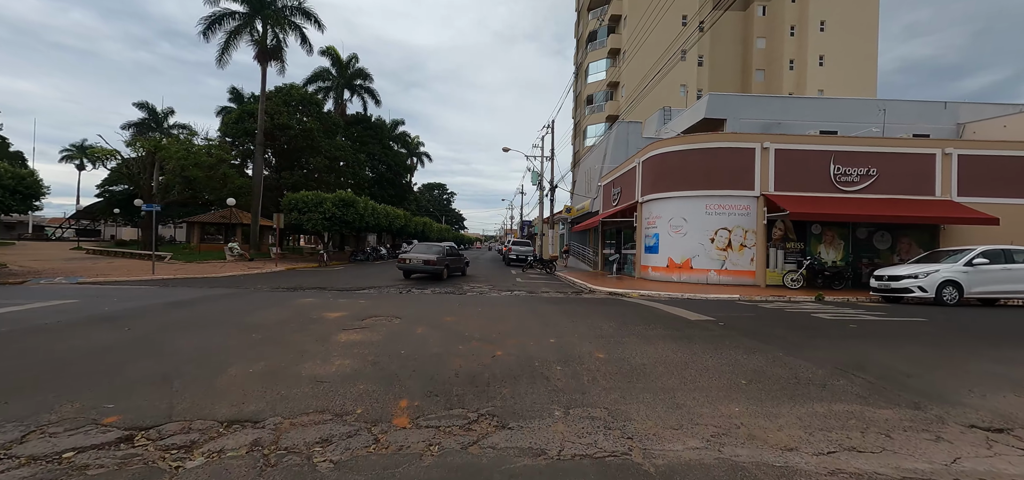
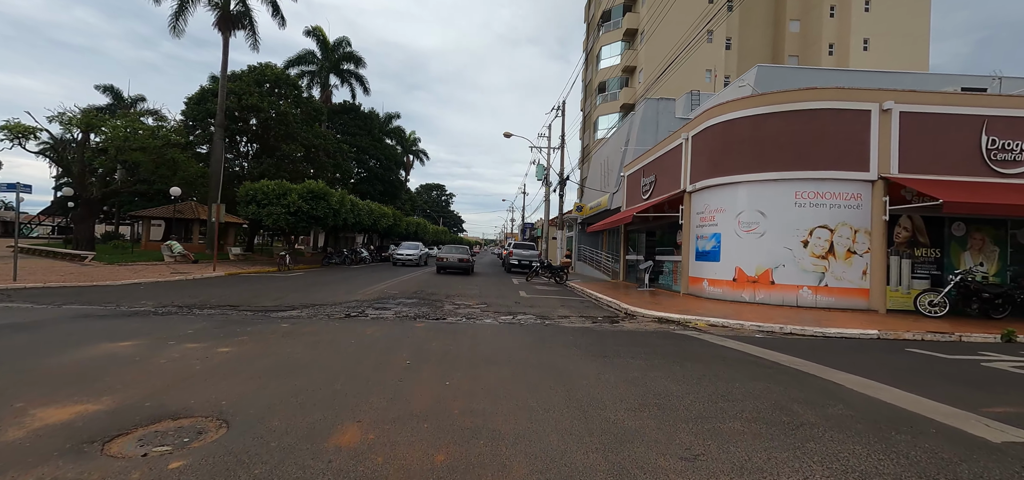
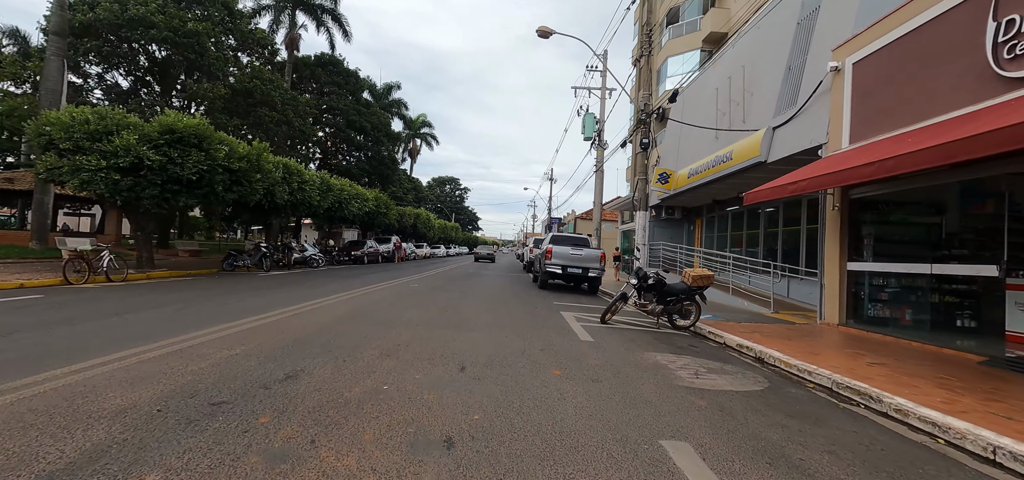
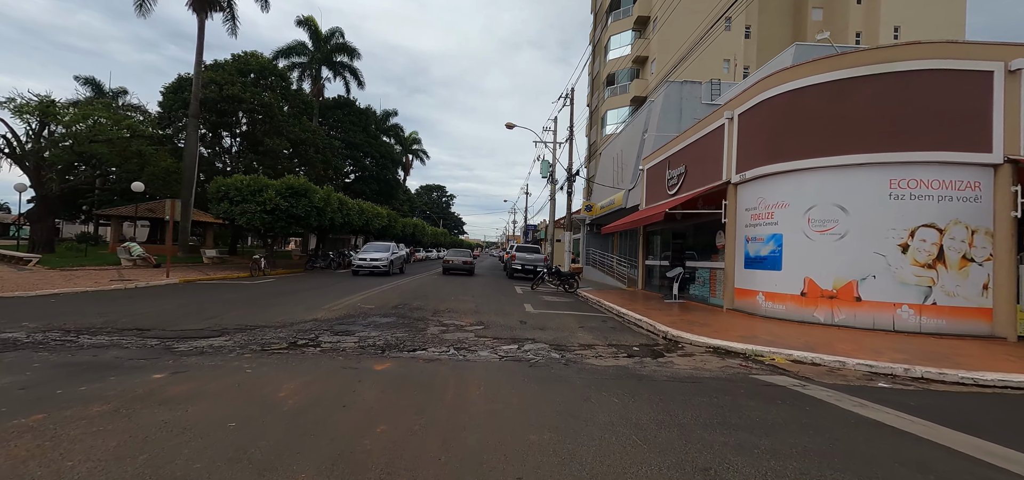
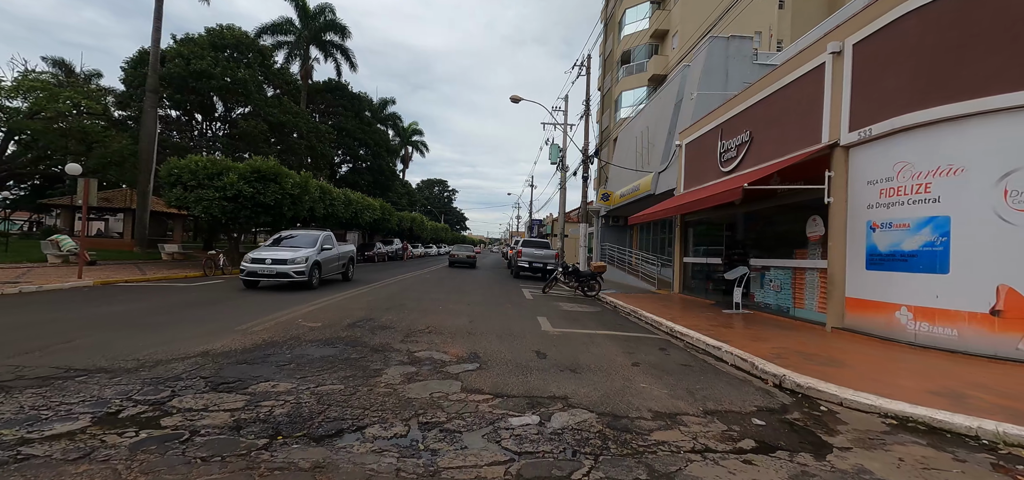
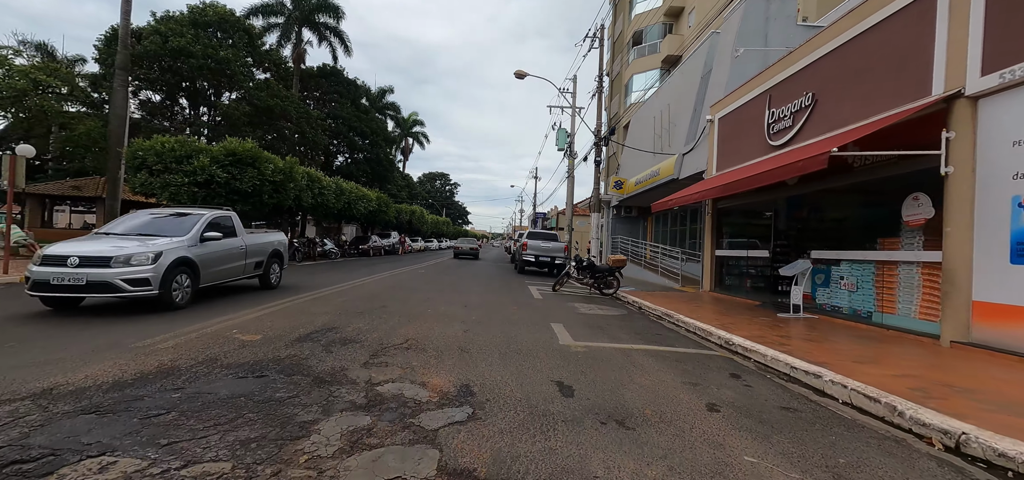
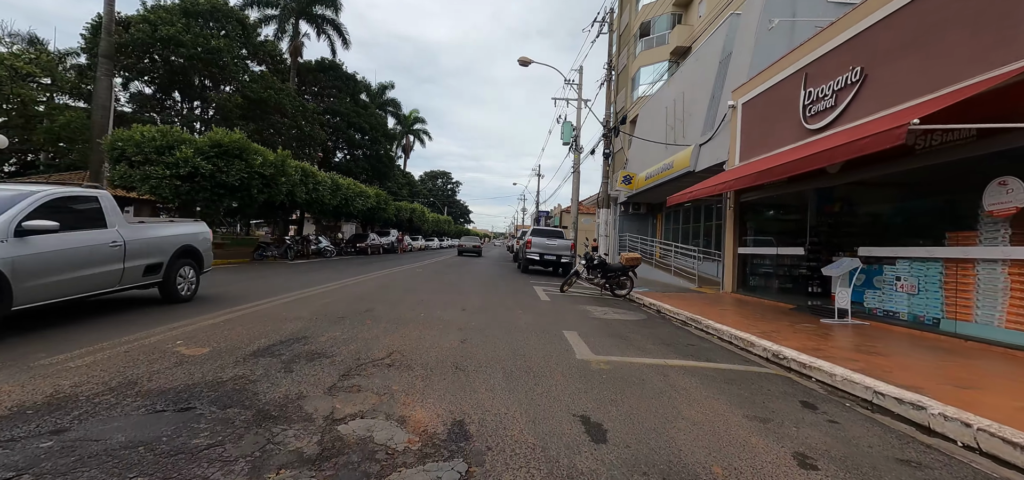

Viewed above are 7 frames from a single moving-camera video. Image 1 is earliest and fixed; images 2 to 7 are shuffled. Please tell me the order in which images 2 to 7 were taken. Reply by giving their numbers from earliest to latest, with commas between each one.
2, 4, 5, 6, 7, 3
